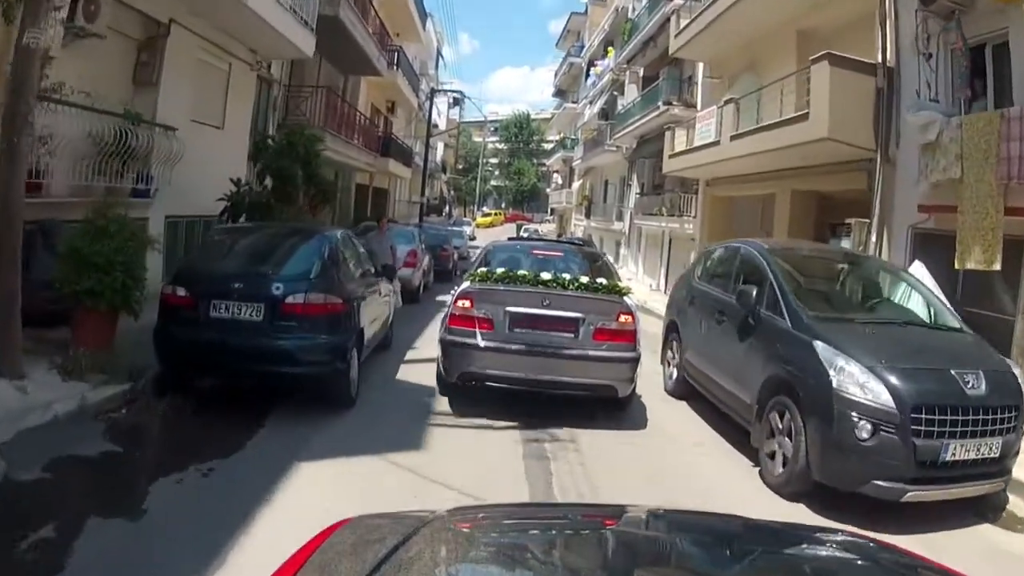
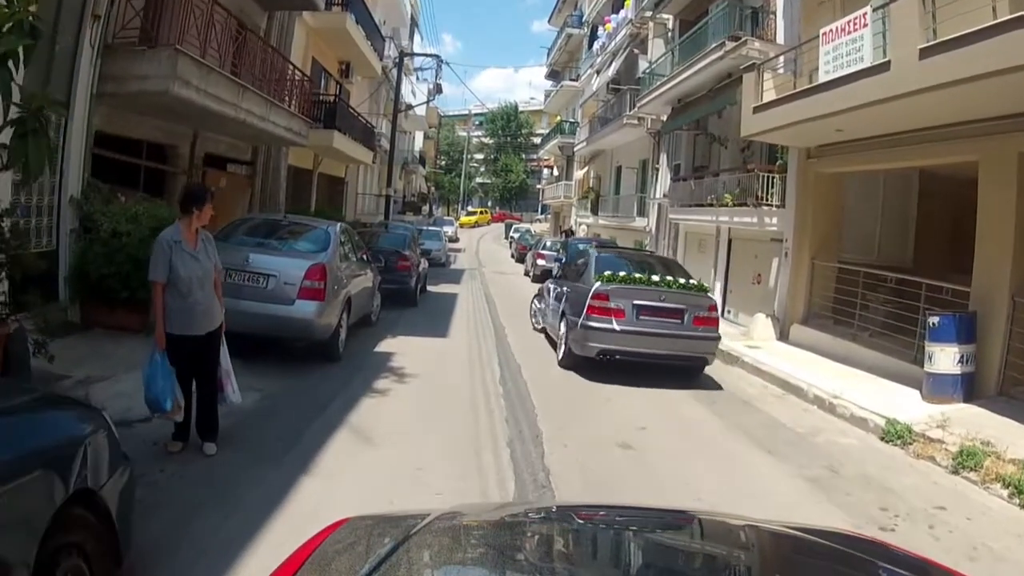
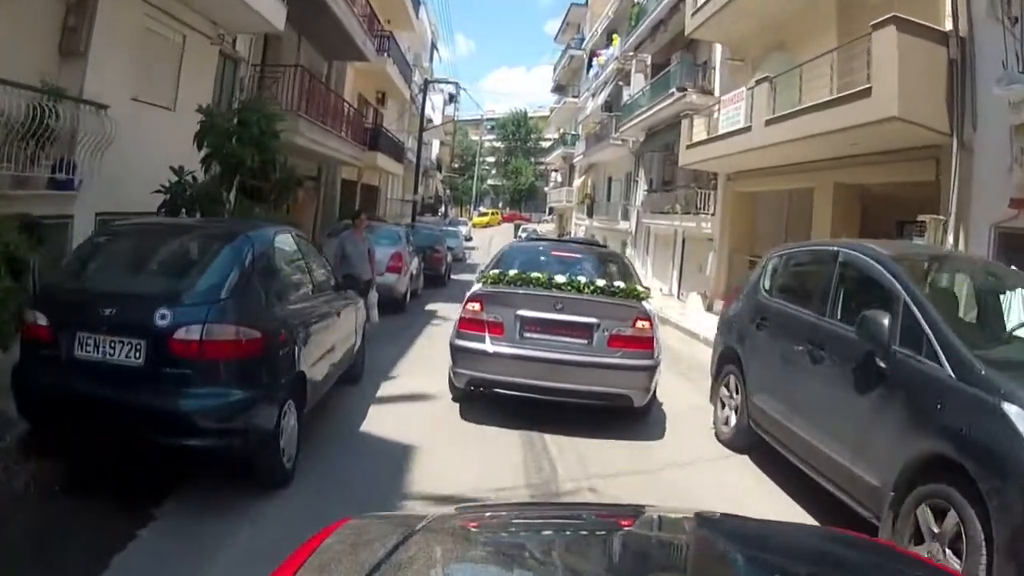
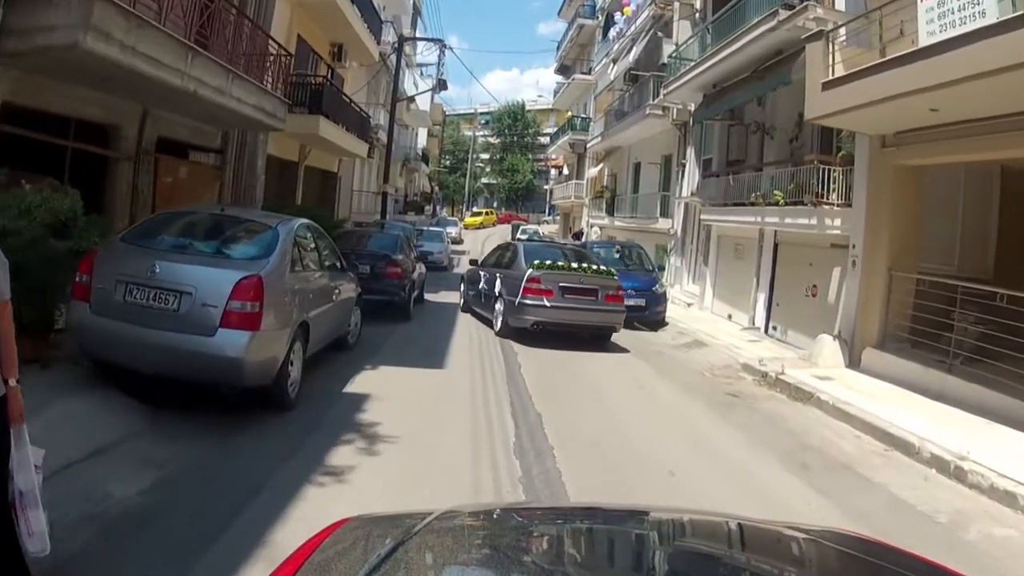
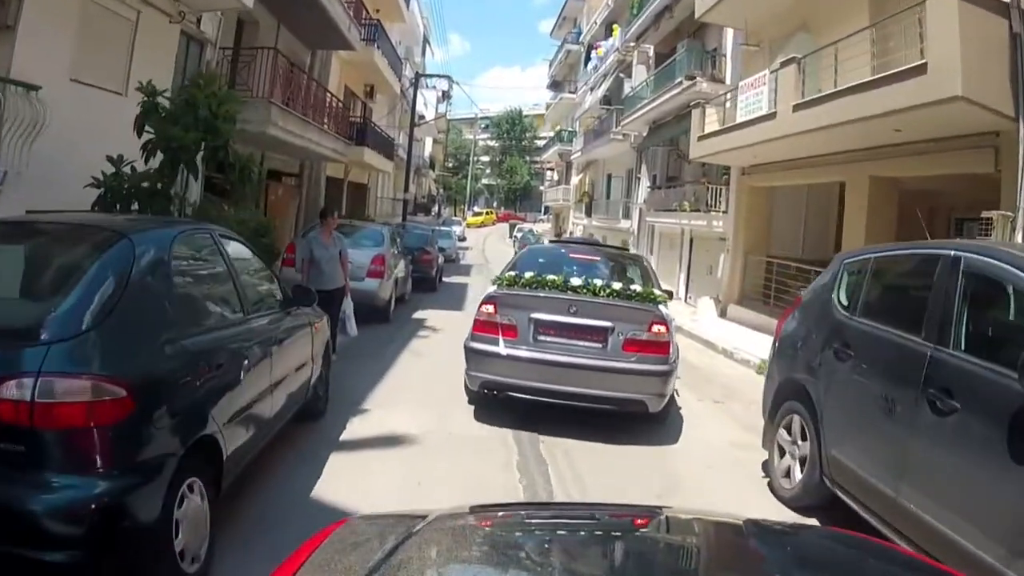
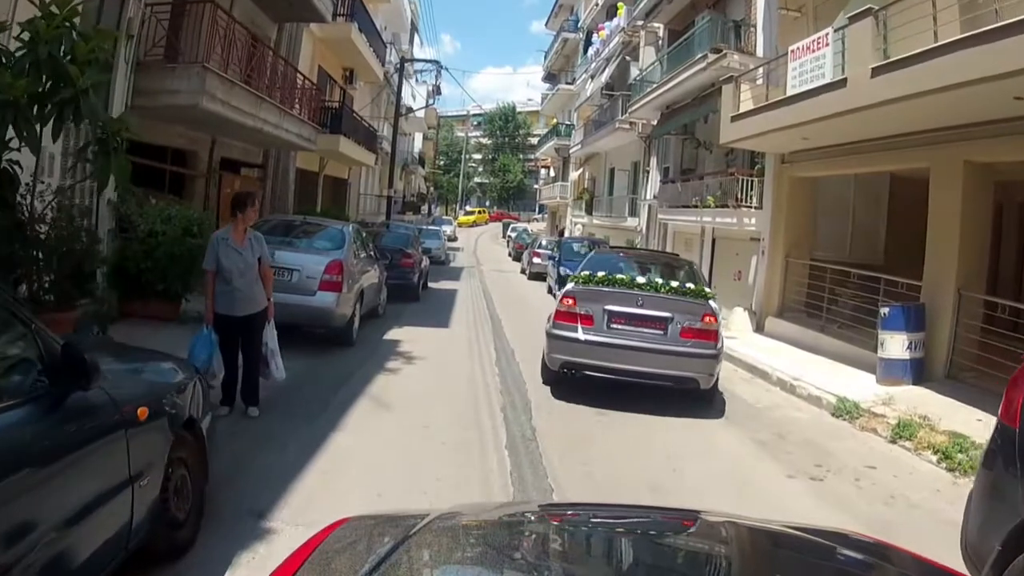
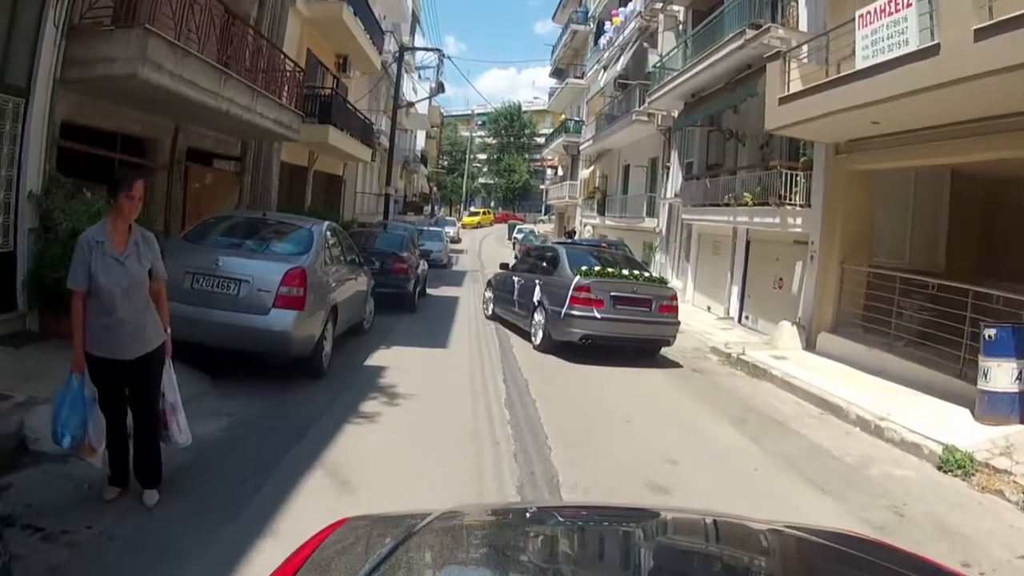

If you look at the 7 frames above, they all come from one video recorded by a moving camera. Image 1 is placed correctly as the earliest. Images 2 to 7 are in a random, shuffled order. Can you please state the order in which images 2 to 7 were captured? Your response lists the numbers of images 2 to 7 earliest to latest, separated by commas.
3, 5, 6, 2, 7, 4
